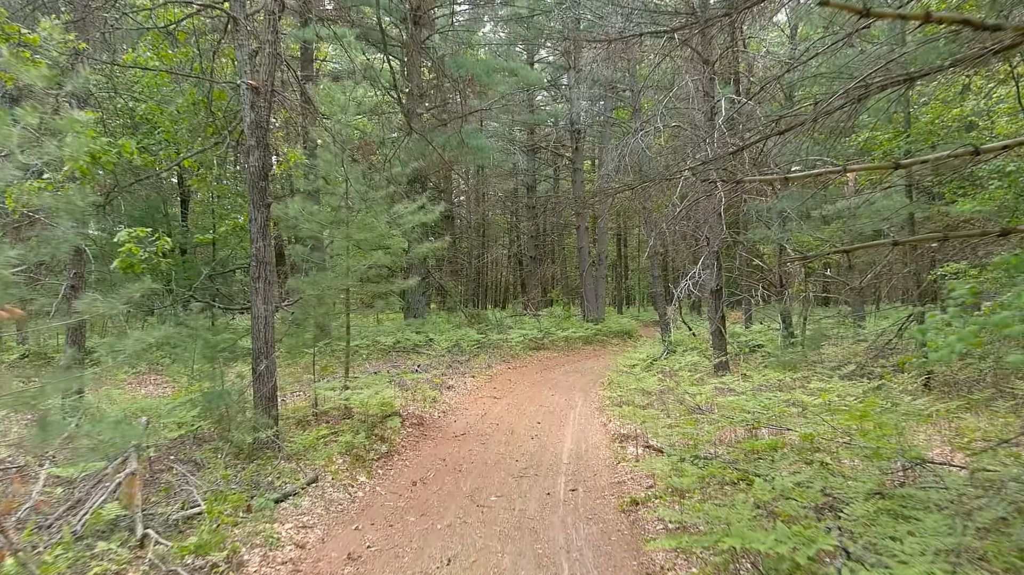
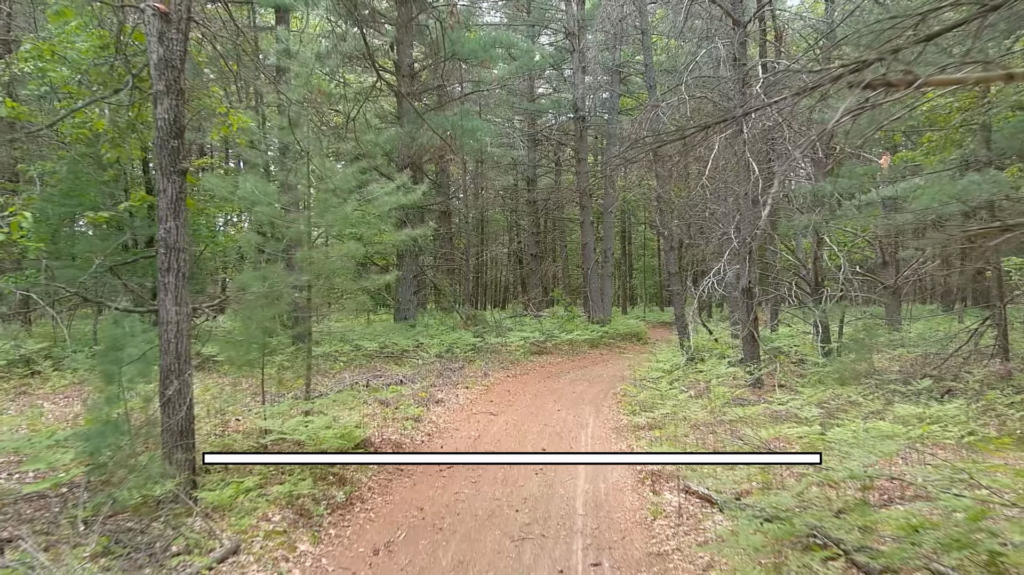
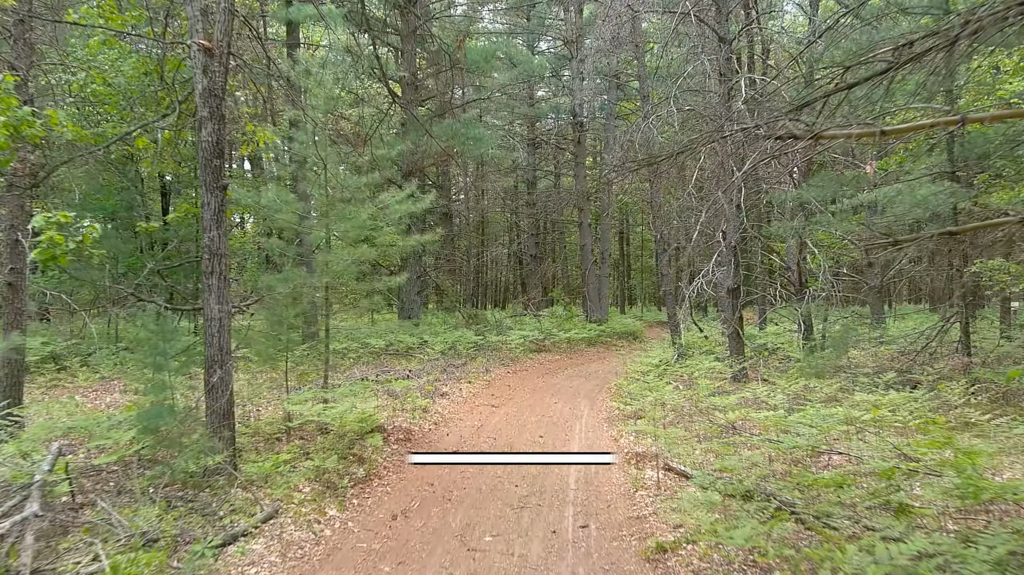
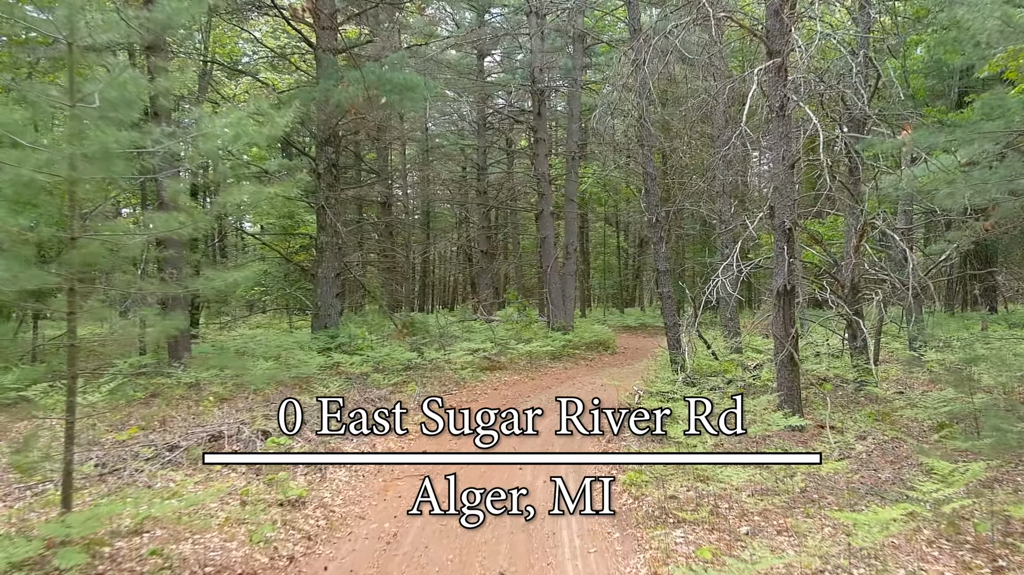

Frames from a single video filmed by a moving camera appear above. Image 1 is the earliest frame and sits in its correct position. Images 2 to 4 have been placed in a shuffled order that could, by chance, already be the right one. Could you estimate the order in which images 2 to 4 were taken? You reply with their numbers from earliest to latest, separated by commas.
3, 2, 4
